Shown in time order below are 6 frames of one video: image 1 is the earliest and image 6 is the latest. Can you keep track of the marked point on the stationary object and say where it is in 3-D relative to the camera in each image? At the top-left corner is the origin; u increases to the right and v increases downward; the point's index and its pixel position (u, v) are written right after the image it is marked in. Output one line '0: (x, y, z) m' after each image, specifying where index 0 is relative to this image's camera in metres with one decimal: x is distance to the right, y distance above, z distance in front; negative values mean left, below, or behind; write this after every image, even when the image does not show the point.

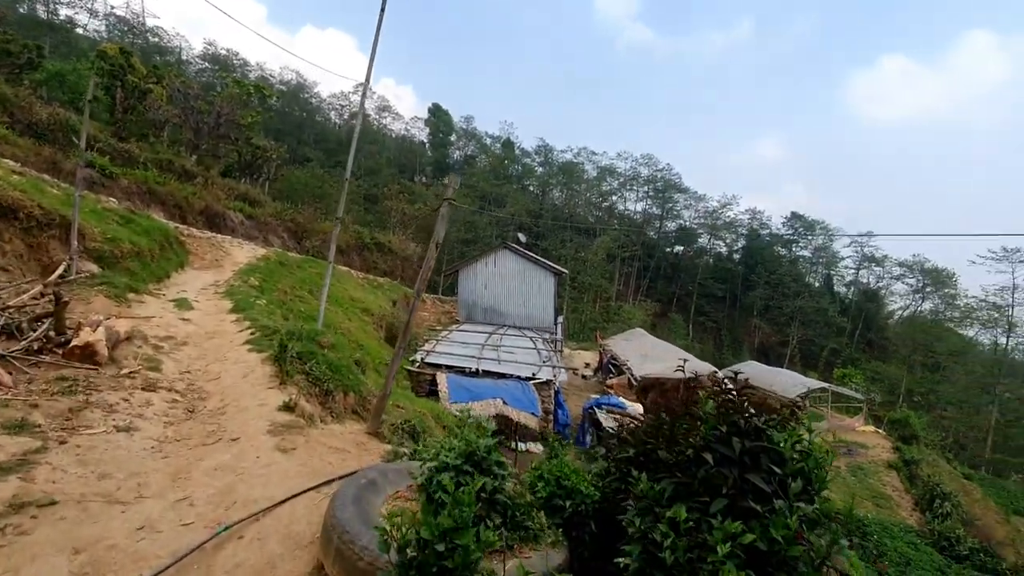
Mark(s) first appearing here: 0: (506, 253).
0: (-0.1, +1.2, +18.6) m
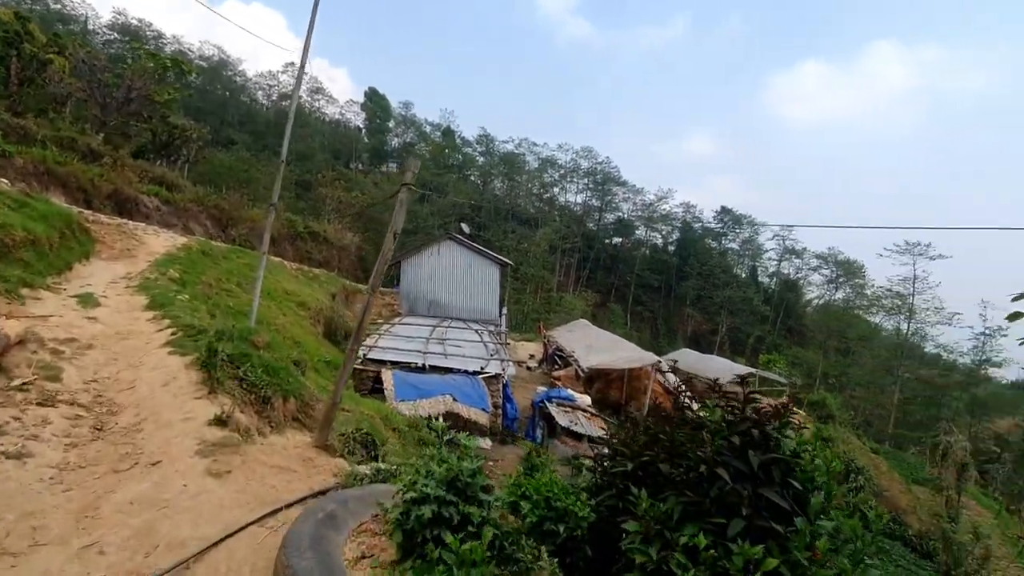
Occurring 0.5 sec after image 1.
0: (-2.0, +1.4, +18.1) m
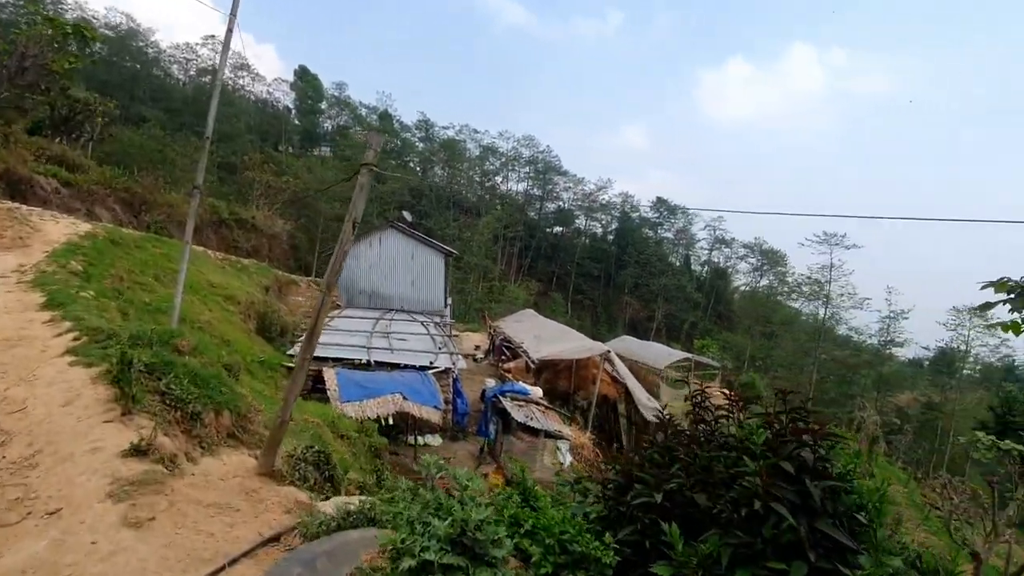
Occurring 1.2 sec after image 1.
0: (-3.8, +1.7, +17.3) m
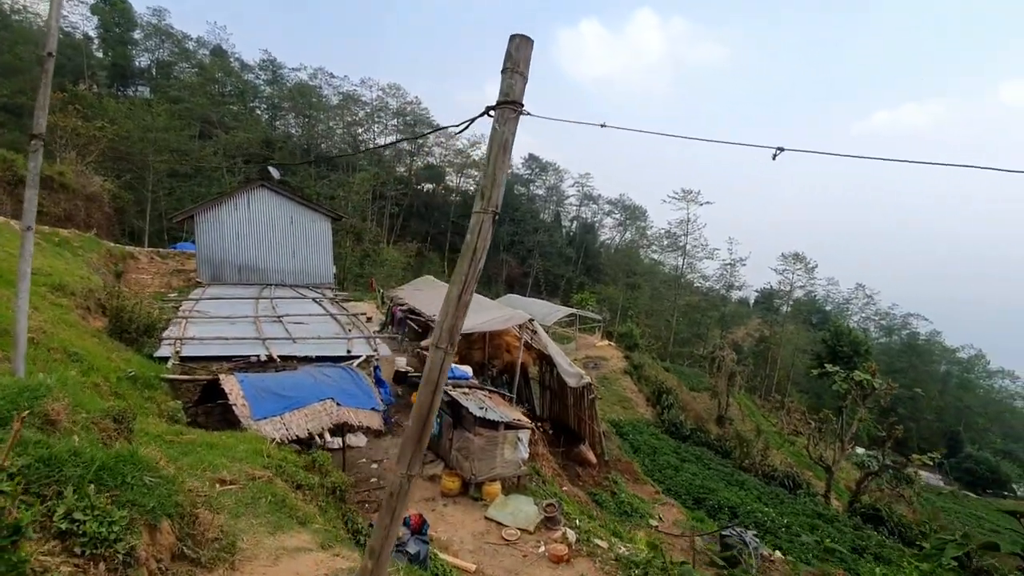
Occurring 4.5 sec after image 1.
0: (-6.6, +2.5, +14.6) m
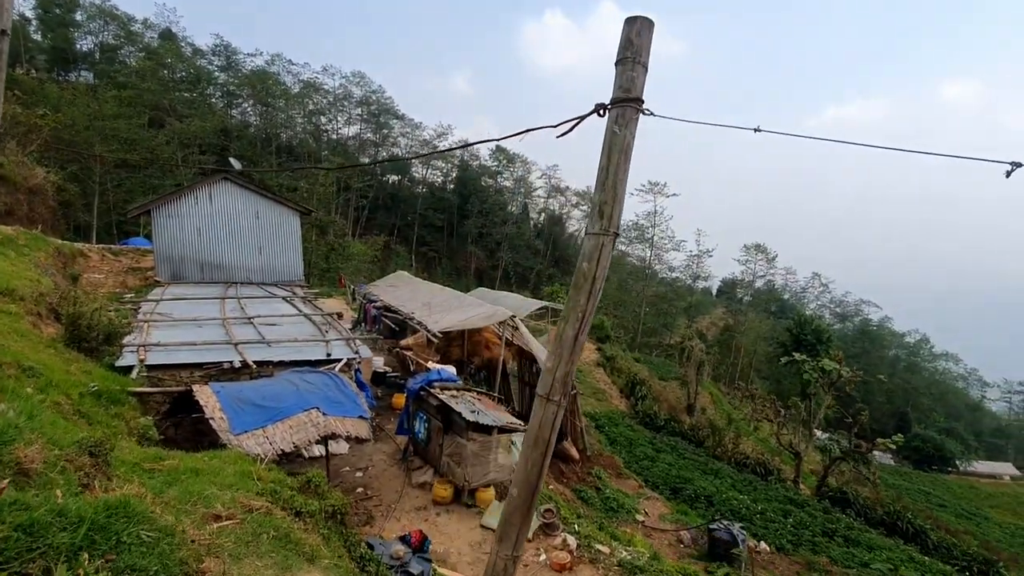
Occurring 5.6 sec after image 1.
0: (-7.2, +2.6, +13.8) m
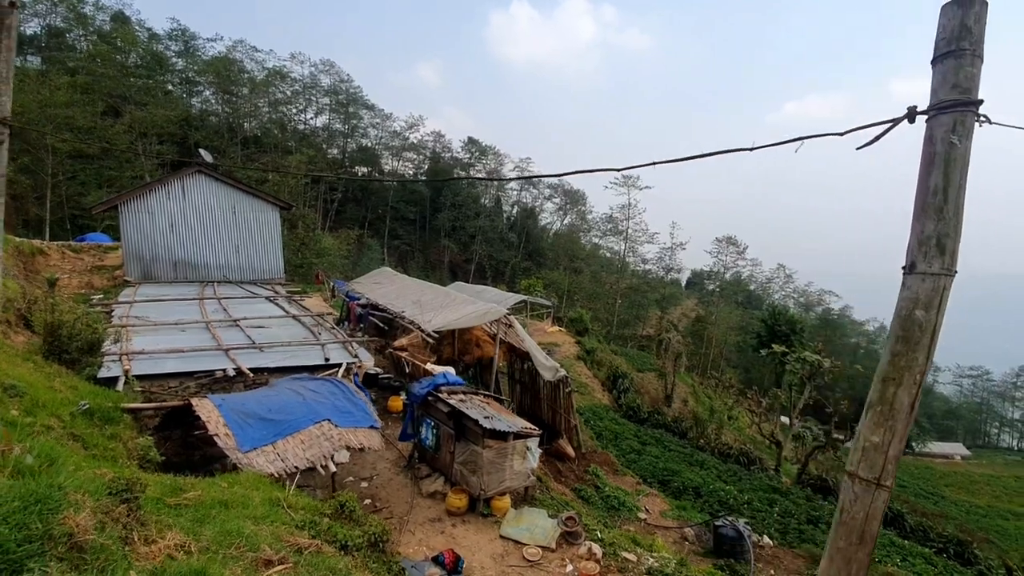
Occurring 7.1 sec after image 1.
0: (-7.5, +2.6, +13.1) m
